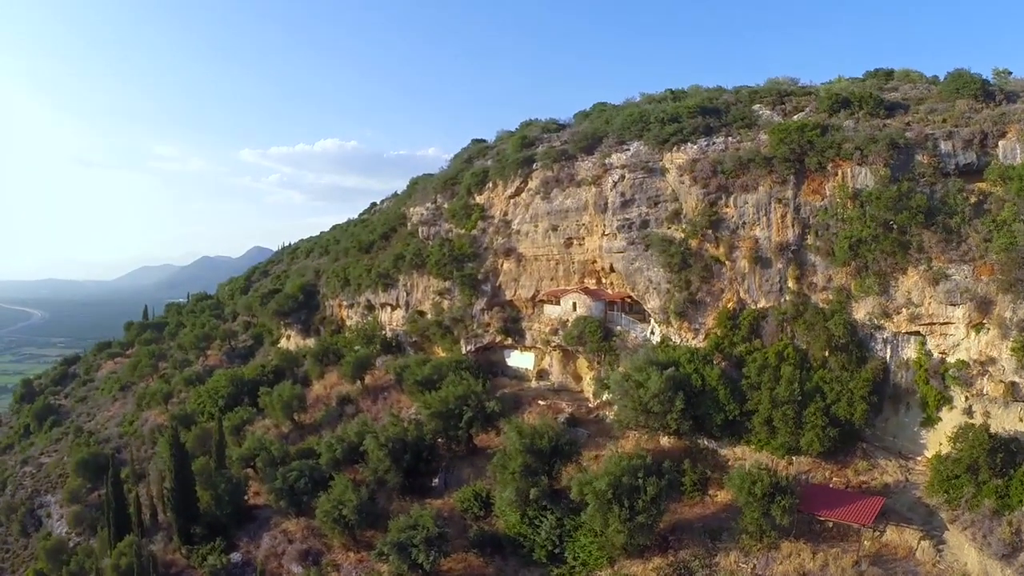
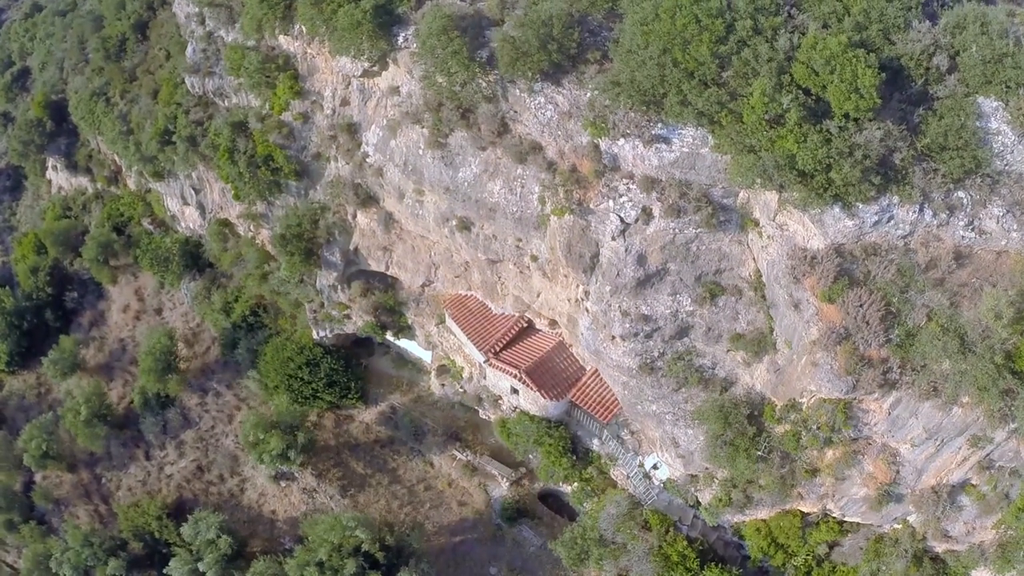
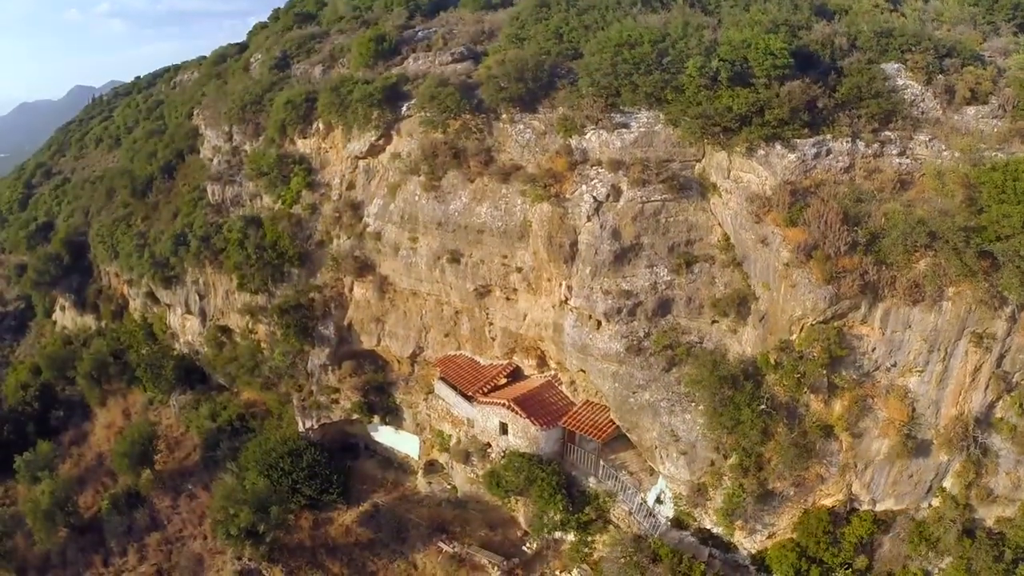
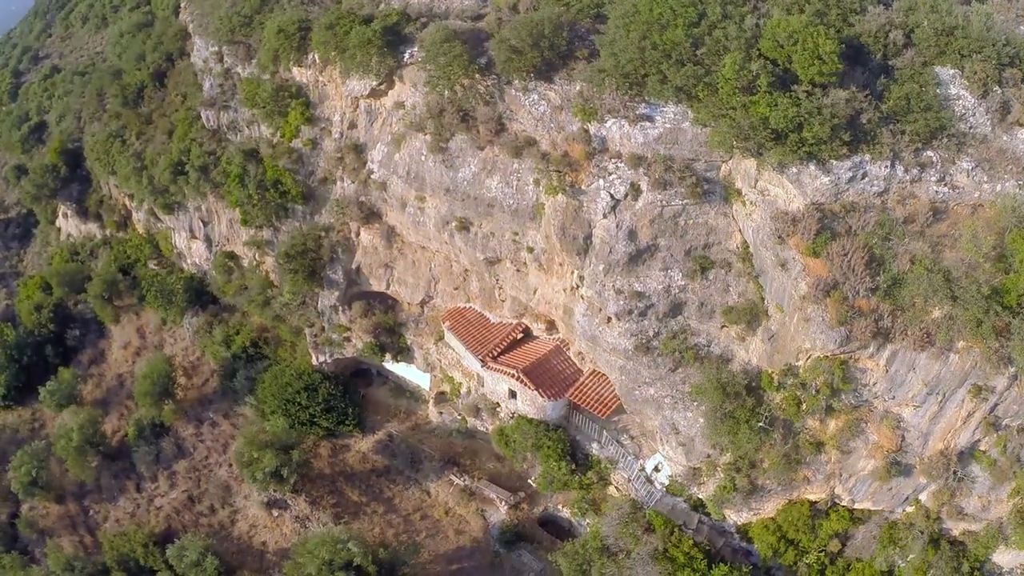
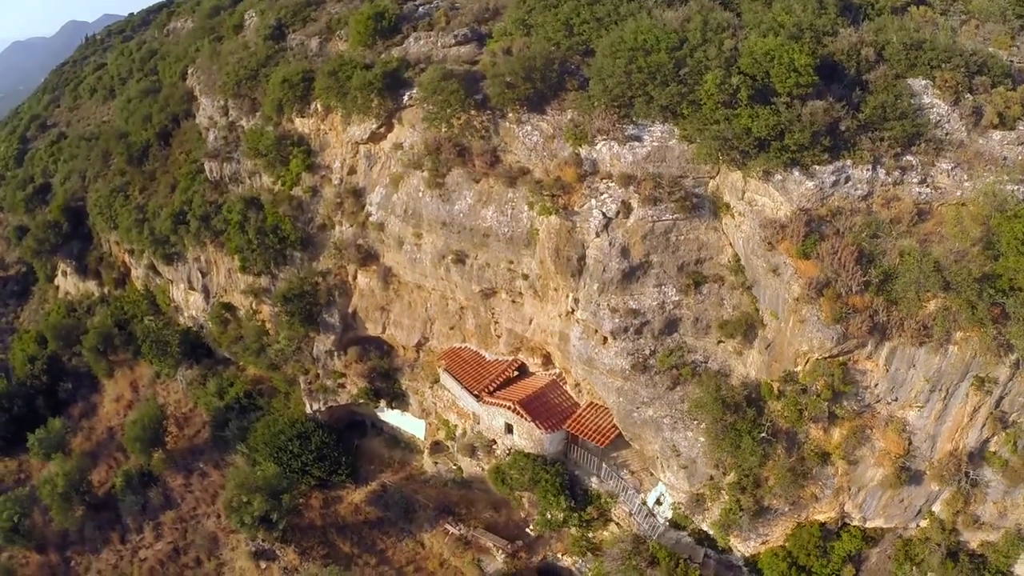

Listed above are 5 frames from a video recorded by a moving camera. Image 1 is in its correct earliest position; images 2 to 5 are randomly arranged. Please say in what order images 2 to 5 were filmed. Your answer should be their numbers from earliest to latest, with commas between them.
3, 5, 4, 2
